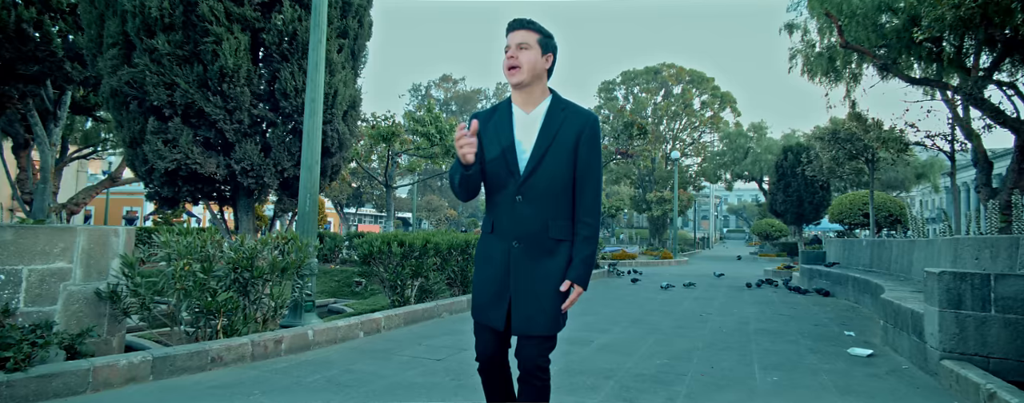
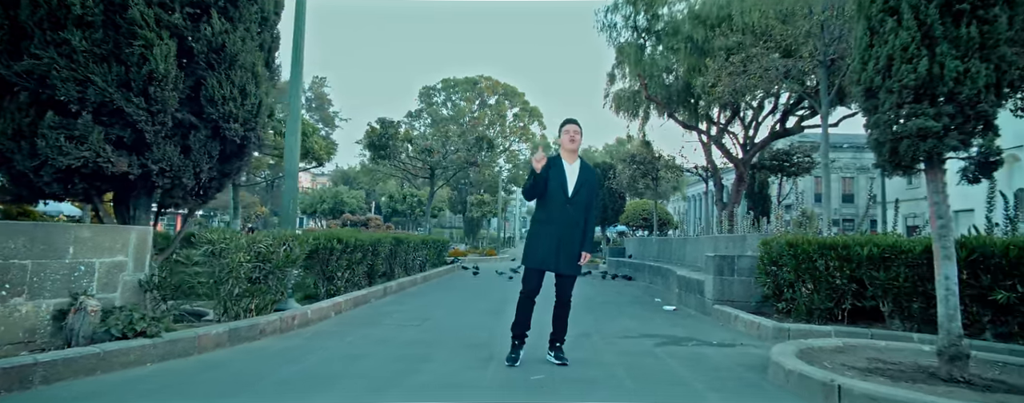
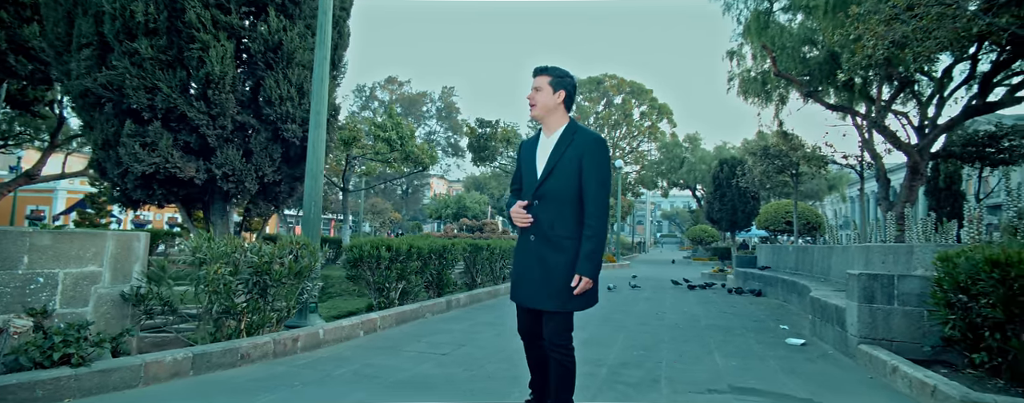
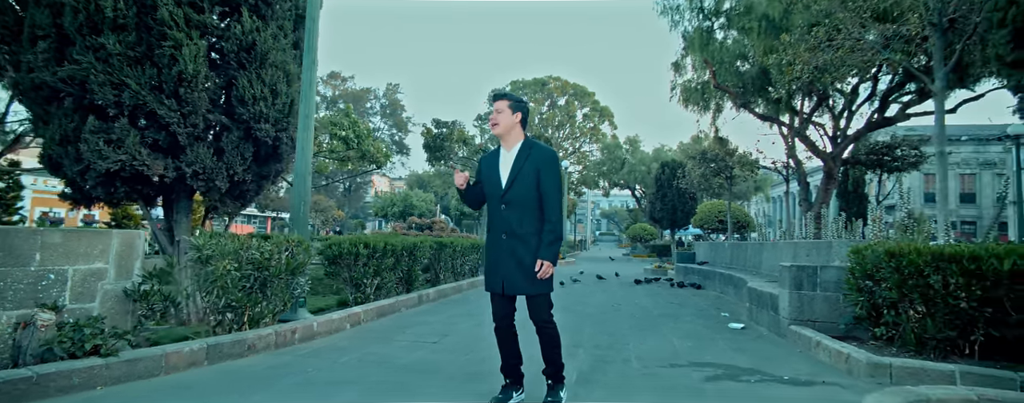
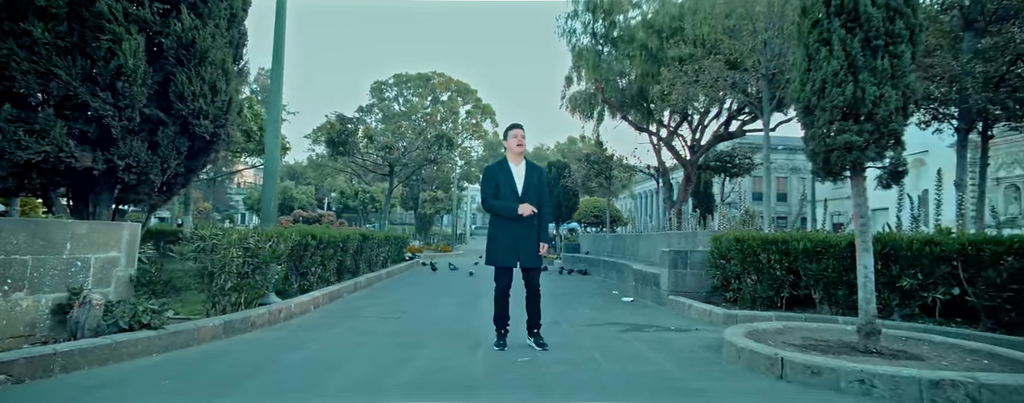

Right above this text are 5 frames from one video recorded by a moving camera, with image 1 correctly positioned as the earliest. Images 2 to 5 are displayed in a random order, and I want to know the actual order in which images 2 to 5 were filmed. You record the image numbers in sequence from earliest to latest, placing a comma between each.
3, 4, 2, 5
